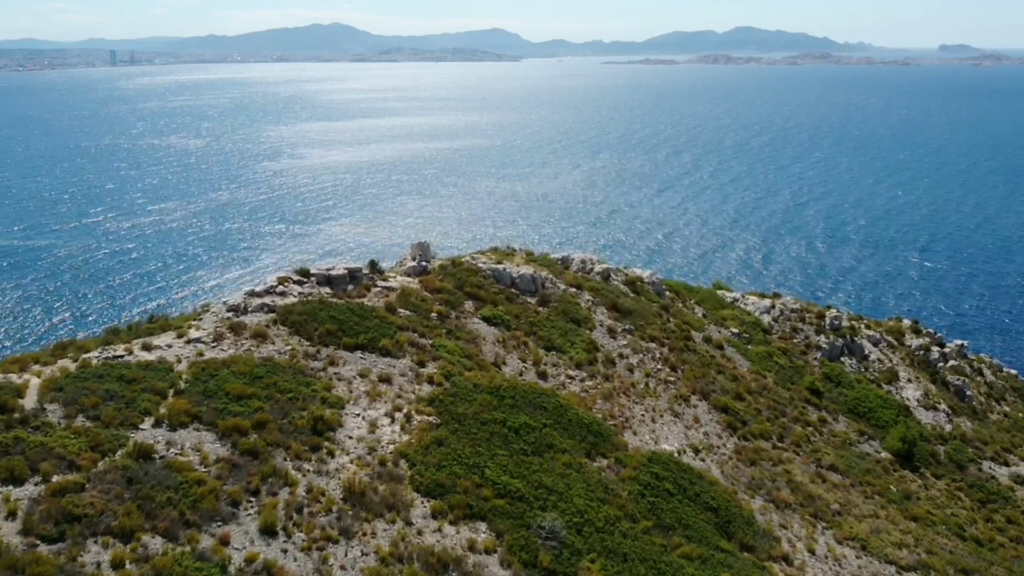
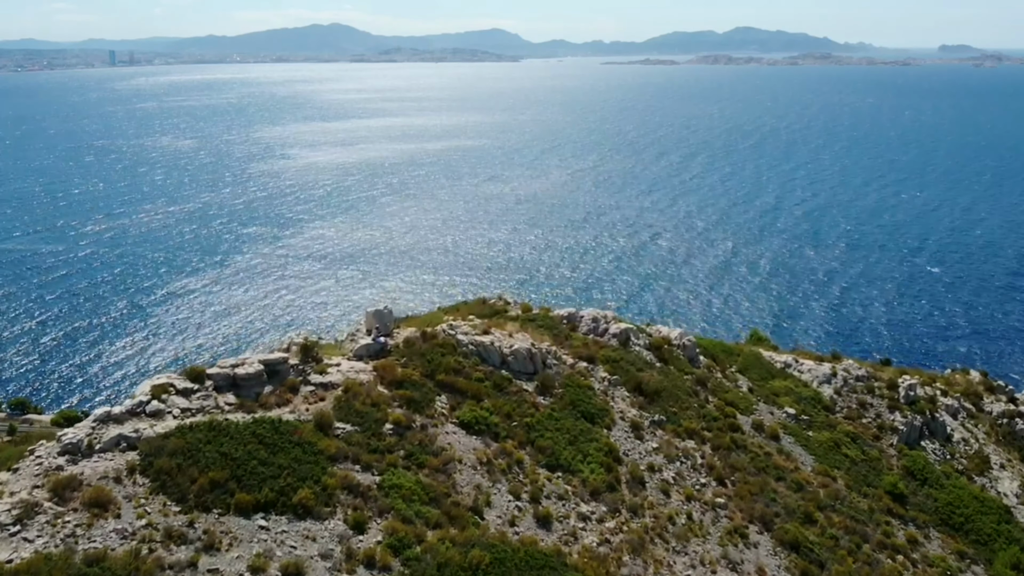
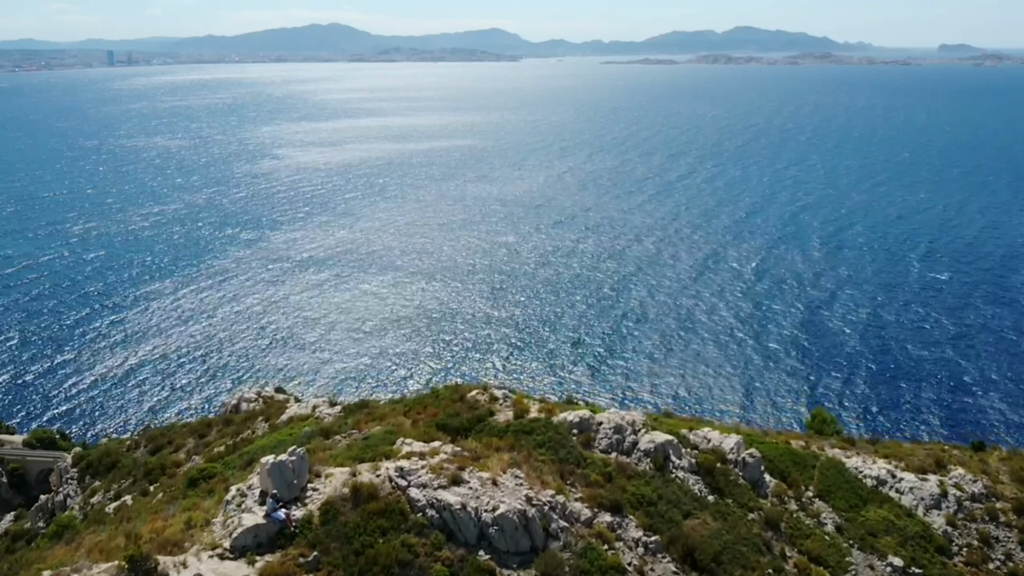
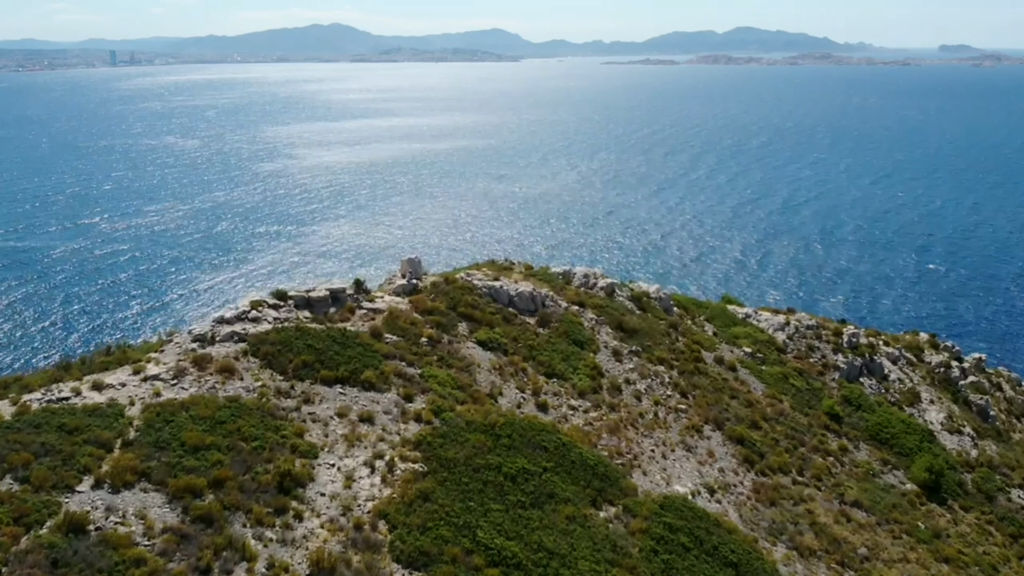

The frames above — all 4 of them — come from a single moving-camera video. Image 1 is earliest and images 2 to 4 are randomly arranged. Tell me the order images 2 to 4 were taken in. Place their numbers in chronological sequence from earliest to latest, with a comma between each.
4, 2, 3
